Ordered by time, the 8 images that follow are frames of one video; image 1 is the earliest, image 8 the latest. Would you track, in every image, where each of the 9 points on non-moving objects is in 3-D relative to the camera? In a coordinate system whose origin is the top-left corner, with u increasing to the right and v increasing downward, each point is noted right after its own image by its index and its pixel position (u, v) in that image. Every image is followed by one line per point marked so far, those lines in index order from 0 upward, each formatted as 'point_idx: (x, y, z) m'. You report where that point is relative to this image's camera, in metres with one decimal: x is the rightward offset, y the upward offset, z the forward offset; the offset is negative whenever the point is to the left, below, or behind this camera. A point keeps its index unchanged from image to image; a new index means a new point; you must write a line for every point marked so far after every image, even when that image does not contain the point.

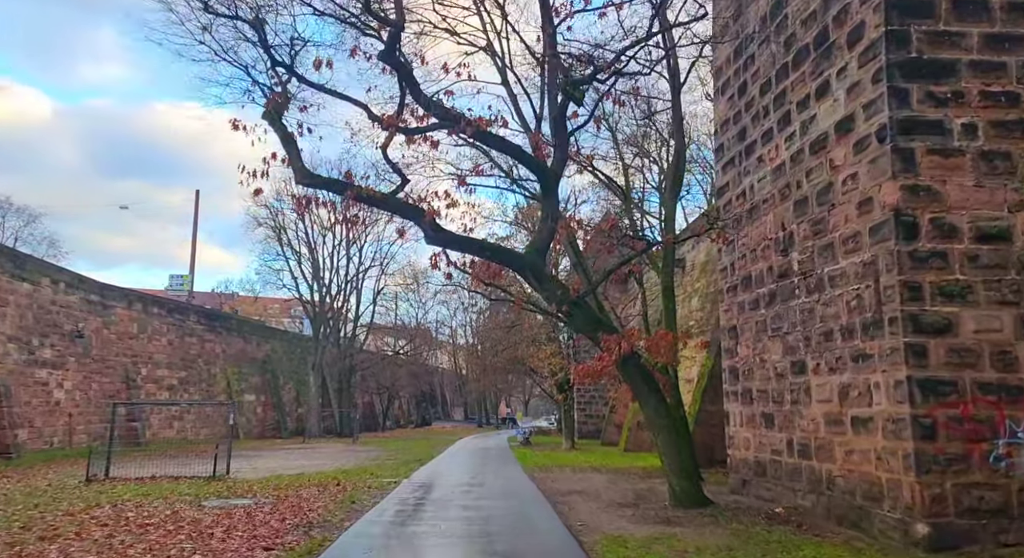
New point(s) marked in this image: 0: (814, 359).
0: (+3.1, -0.8, +8.0) m
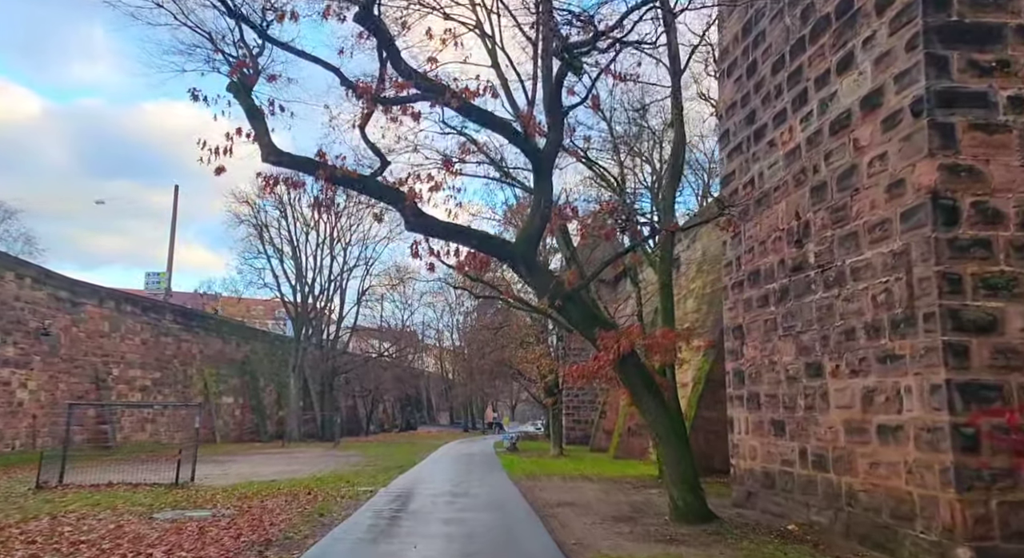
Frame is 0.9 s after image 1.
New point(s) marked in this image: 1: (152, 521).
0: (+3.0, -0.8, +7.2) m
1: (-3.8, -2.5, +8.1) m
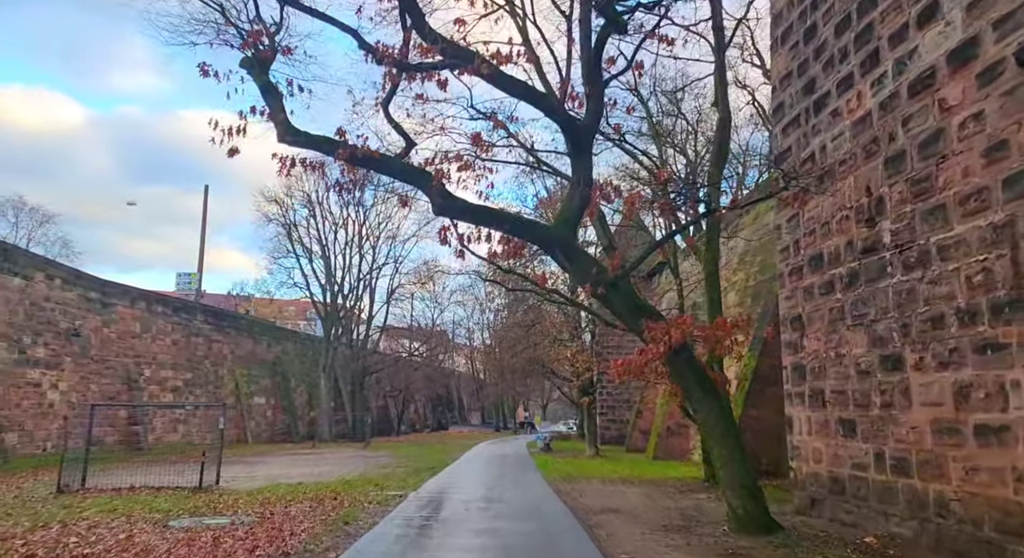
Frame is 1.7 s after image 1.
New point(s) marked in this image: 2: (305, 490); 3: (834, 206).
0: (+3.4, -0.6, +6.4) m
1: (-3.4, -2.5, +7.5) m
2: (-3.3, -3.4, +12.3) m
3: (+3.3, +0.7, +7.8) m
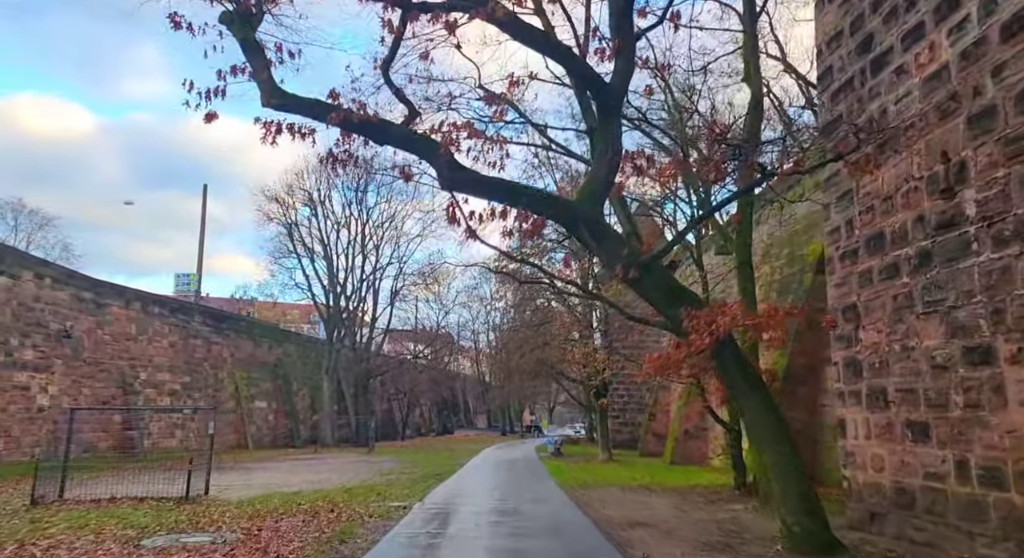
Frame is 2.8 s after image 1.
0: (+3.5, -0.4, +5.4) m
1: (-3.2, -2.3, +6.5) m
2: (-3.1, -3.3, +11.3) m
3: (+3.4, +0.9, +6.8) m
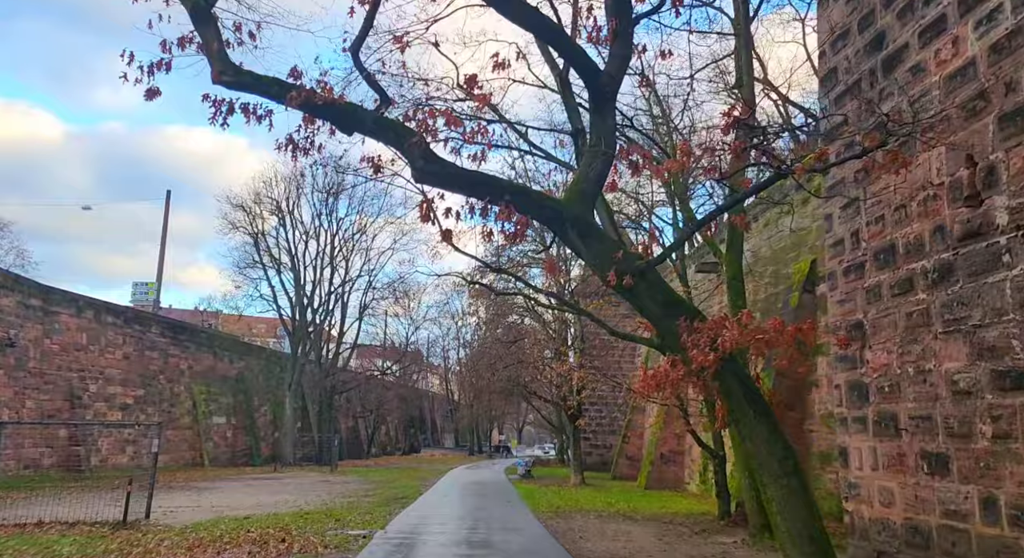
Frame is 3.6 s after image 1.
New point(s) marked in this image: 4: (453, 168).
0: (+3.4, -0.5, +4.8) m
1: (-3.4, -2.3, +5.6) m
2: (-3.5, -3.4, +10.4) m
3: (+3.3, +0.8, +6.2) m
4: (-0.4, +0.8, +5.8) m
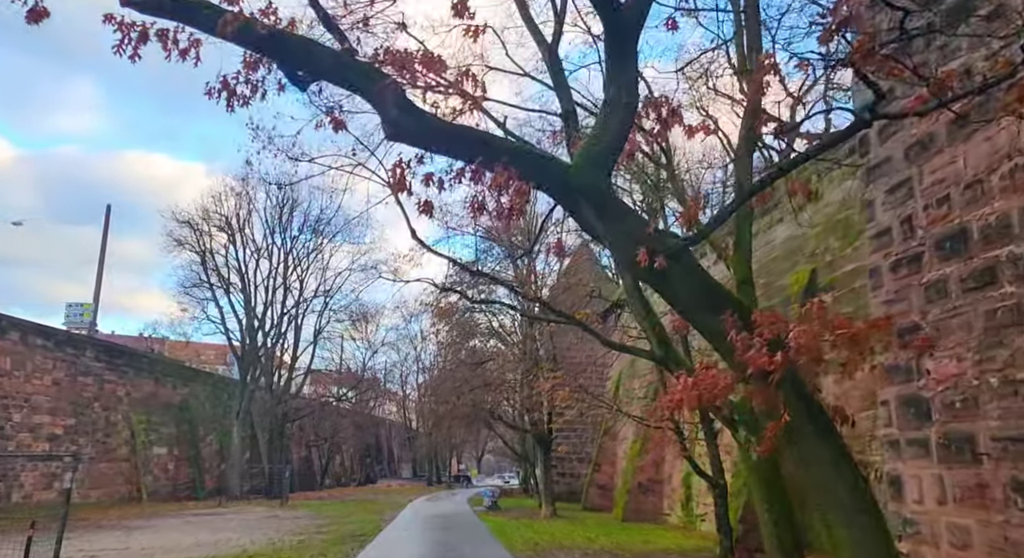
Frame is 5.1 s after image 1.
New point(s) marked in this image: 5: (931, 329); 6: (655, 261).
0: (+3.4, -0.4, +3.7) m
1: (-3.4, -2.2, +4.1) m
2: (-3.8, -3.4, +8.8) m
3: (+3.2, +0.8, +5.1) m
4: (-0.5, +0.9, +4.5) m
5: (+3.1, -0.4, +5.7) m
6: (+0.8, +0.1, +4.5) m
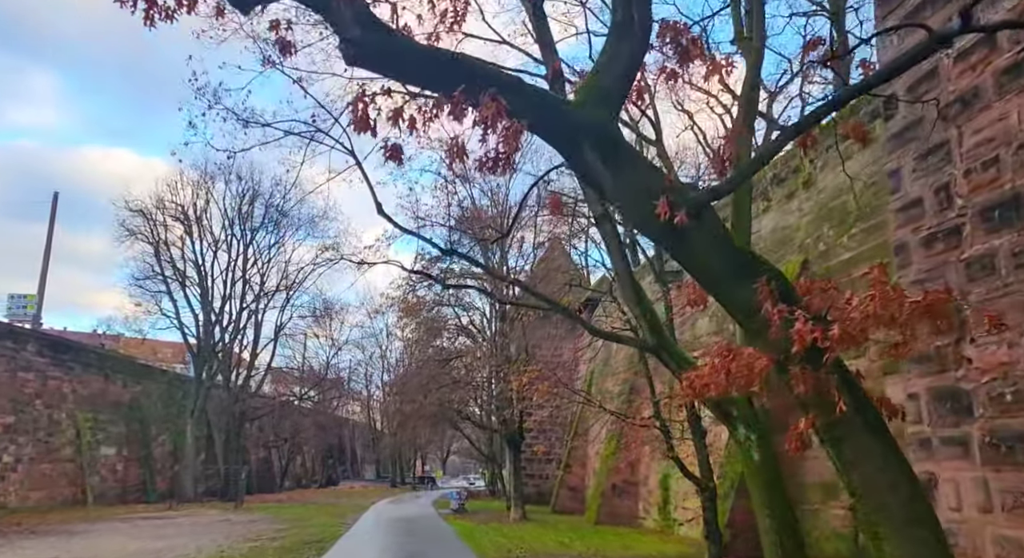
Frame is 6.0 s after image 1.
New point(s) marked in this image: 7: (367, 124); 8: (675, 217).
0: (+3.4, -0.3, +3.0) m
1: (-3.5, -2.0, +3.1) m
2: (-4.1, -3.2, +7.8) m
3: (+3.2, +1.0, +4.4) m
4: (-0.5, +1.1, +3.7) m
5: (+3.0, -0.2, +5.0) m
6: (+0.8, +0.3, +3.6) m
7: (-0.8, +0.9, +4.3) m
8: (+0.8, +0.3, +3.6) m
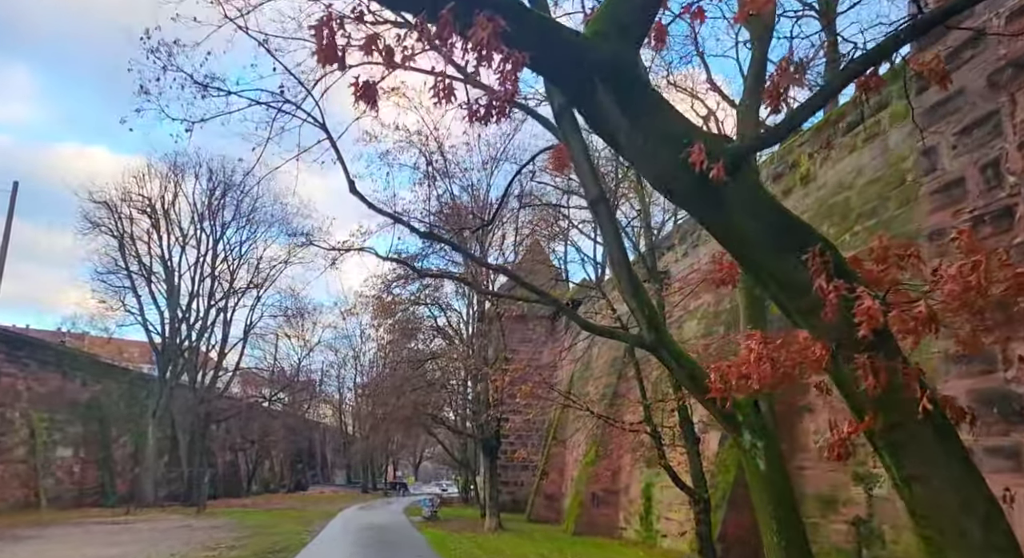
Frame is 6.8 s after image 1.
0: (+3.4, -0.2, +2.4) m
1: (-3.5, -1.7, +2.2) m
2: (-4.3, -3.0, +6.9) m
3: (+3.1, +1.1, +3.8) m
4: (-0.5, +1.3, +3.0) m
5: (+2.9, -0.1, +4.4) m
6: (+0.8, +0.4, +3.0) m
7: (-0.8, +1.0, +3.6) m
8: (+0.8, +0.4, +2.9) m
